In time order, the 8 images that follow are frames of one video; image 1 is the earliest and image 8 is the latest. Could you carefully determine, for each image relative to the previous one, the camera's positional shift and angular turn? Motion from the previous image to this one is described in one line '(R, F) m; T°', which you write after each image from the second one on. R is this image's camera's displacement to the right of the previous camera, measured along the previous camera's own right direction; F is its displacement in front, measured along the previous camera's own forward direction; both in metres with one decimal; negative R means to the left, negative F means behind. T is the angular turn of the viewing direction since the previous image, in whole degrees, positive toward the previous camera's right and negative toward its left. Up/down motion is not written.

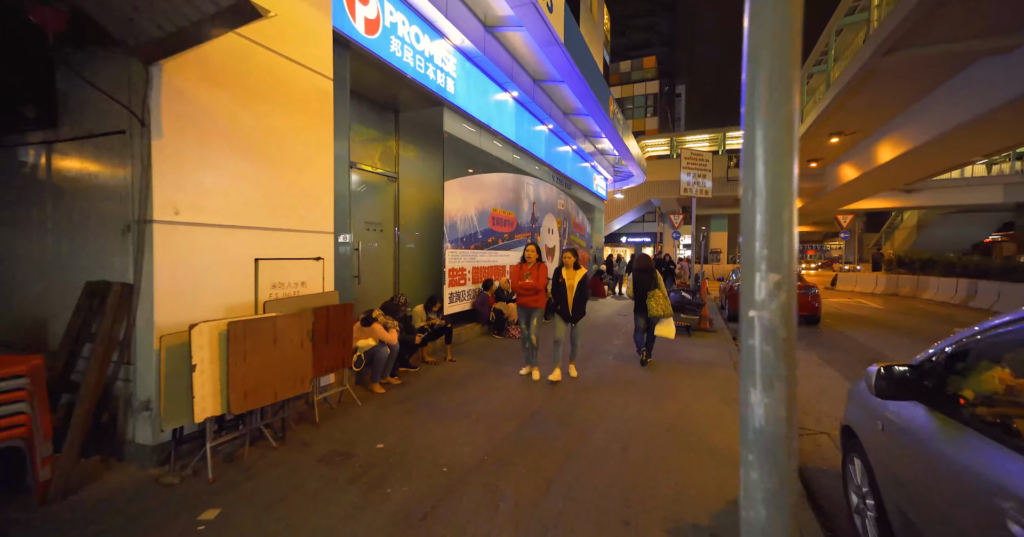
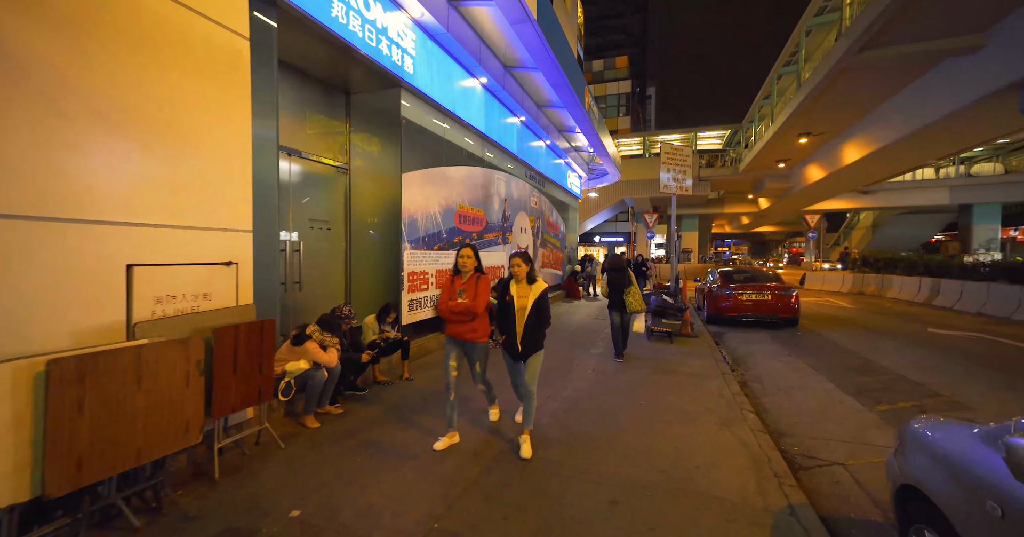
(+0.1, +0.7) m; +4°
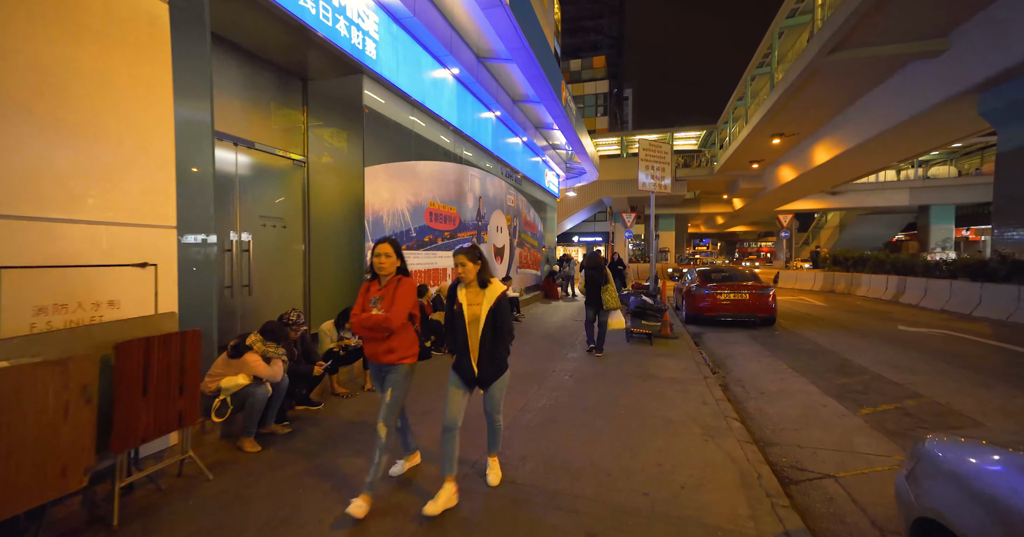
(+0.1, +0.3) m; +3°
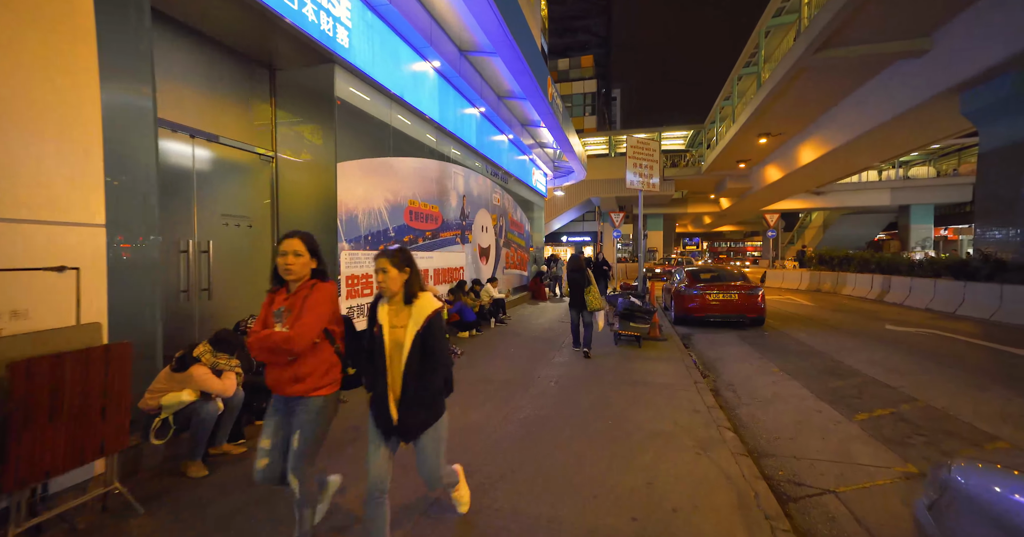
(+0.1, +0.3) m; +1°
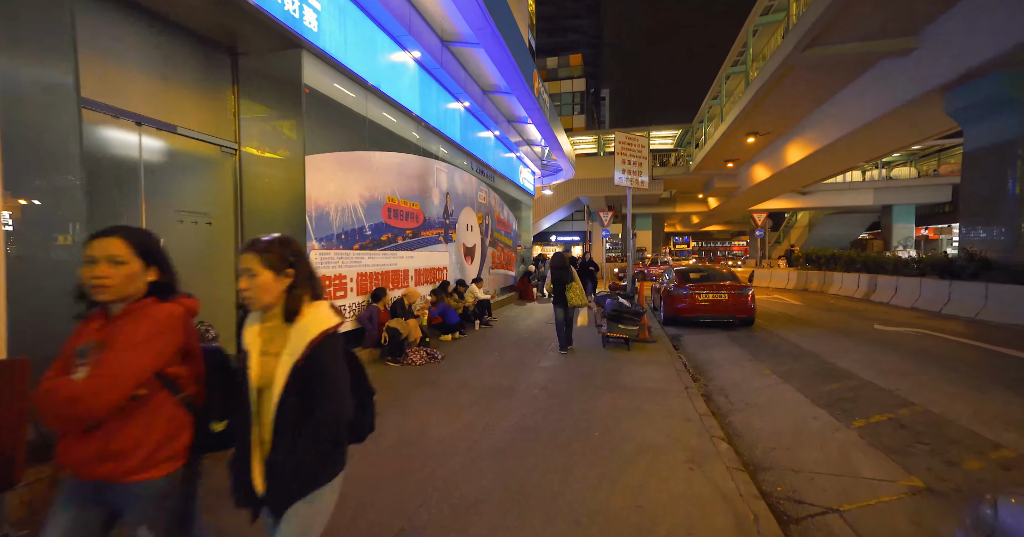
(+0.1, +0.3) m; +1°
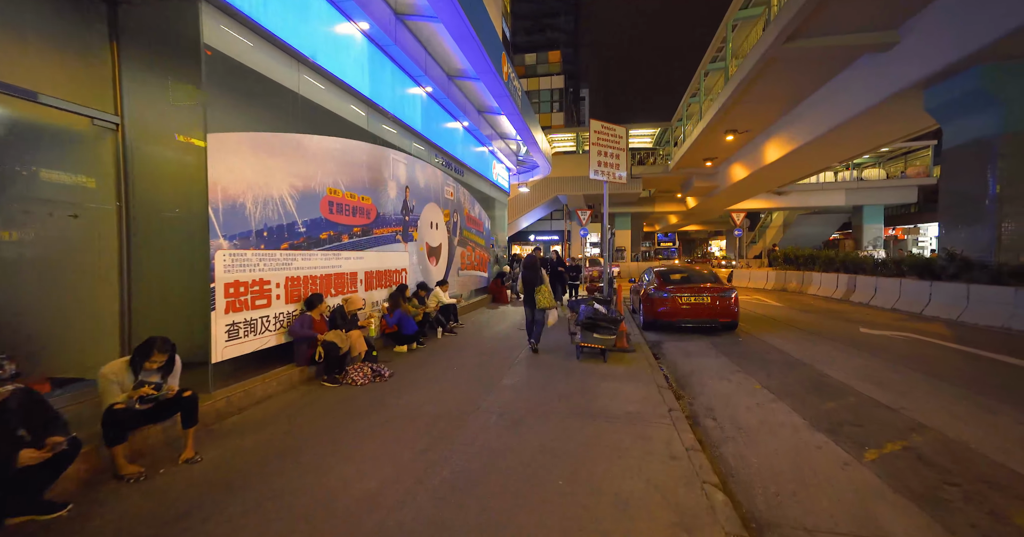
(+0.3, +0.8) m; +3°
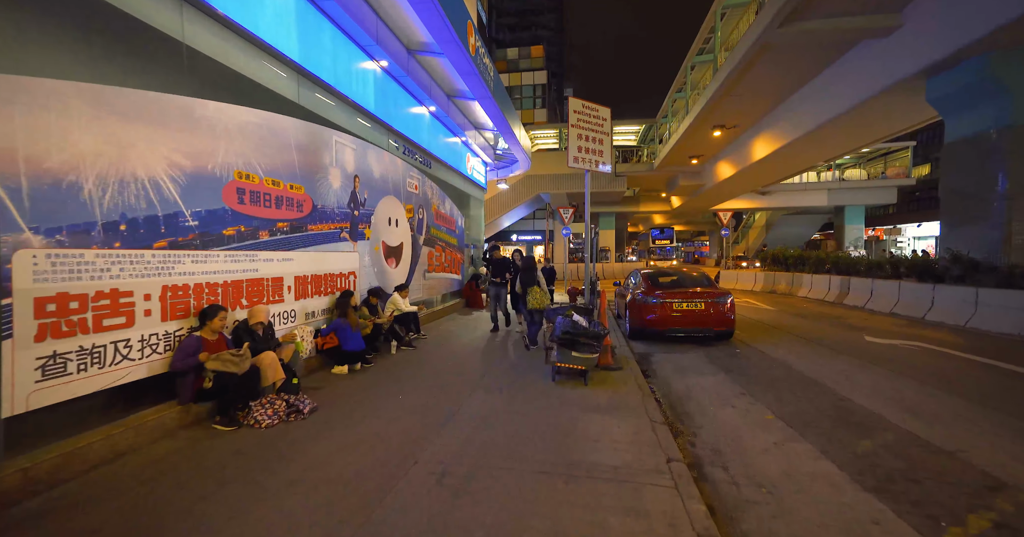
(+0.3, +1.2) m; +2°
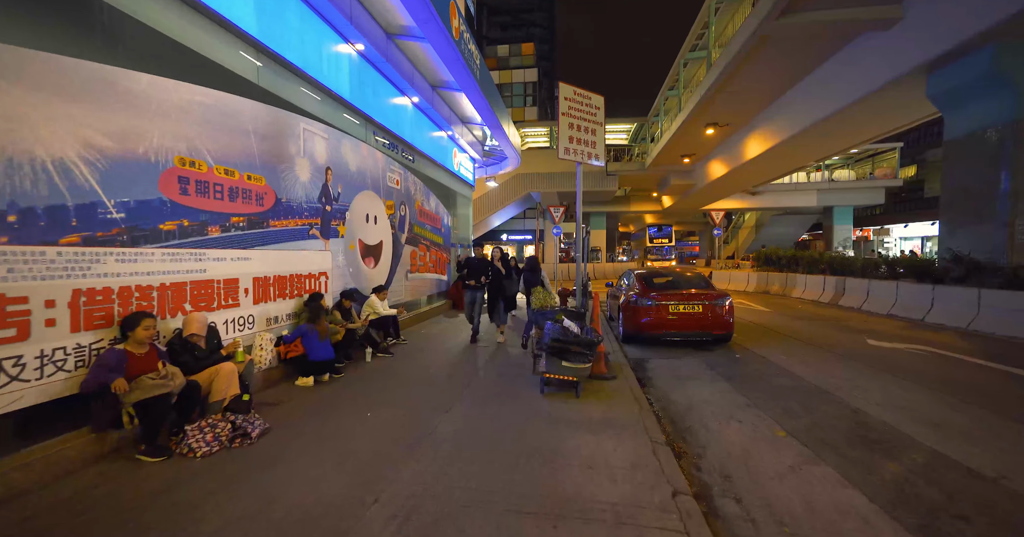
(+0.1, +0.5) m; +1°
